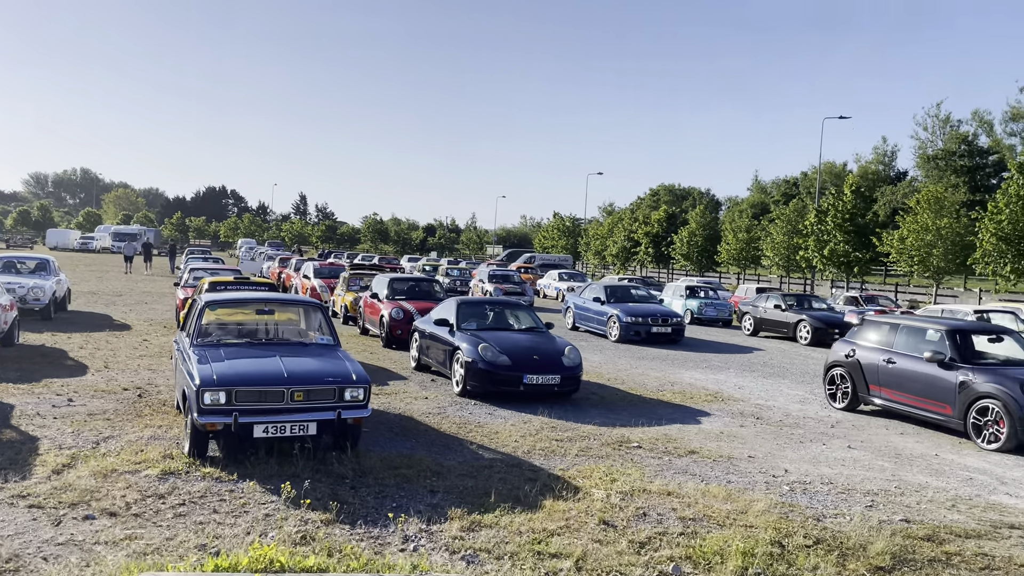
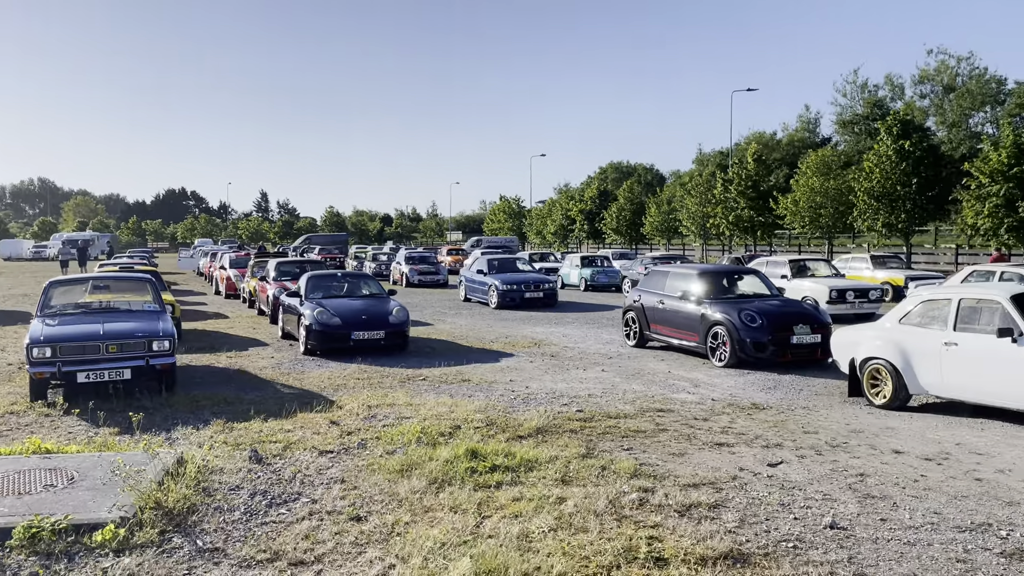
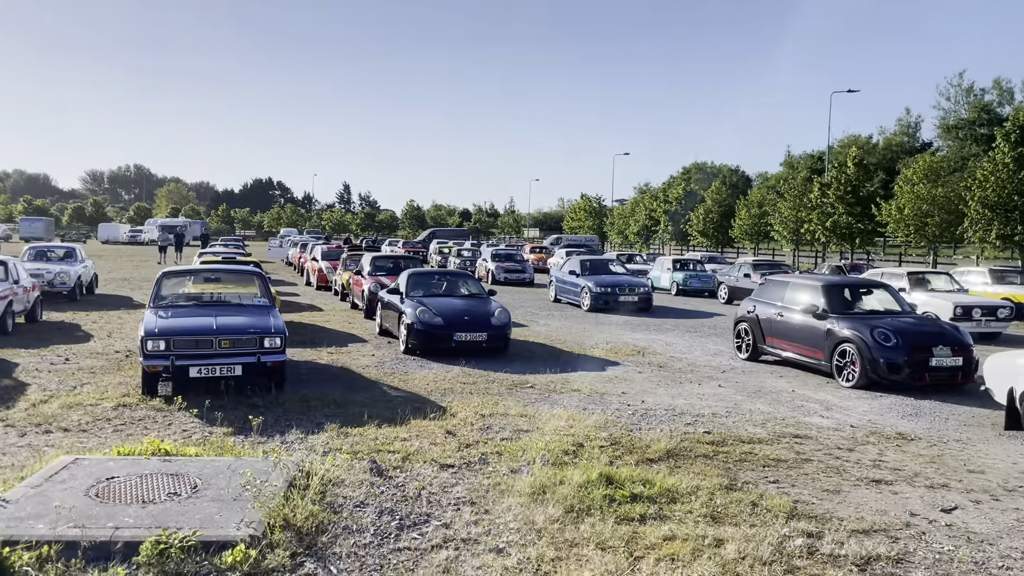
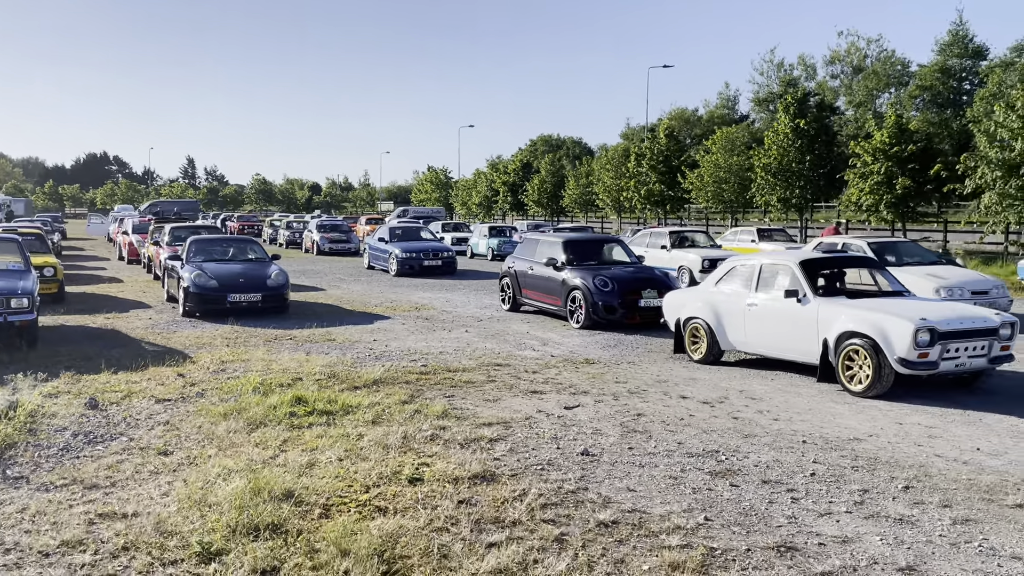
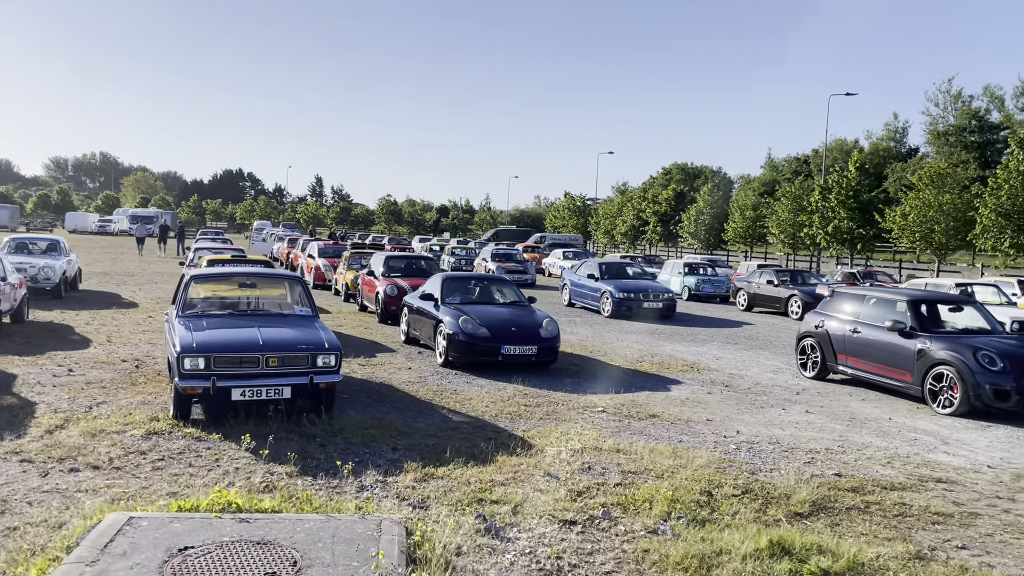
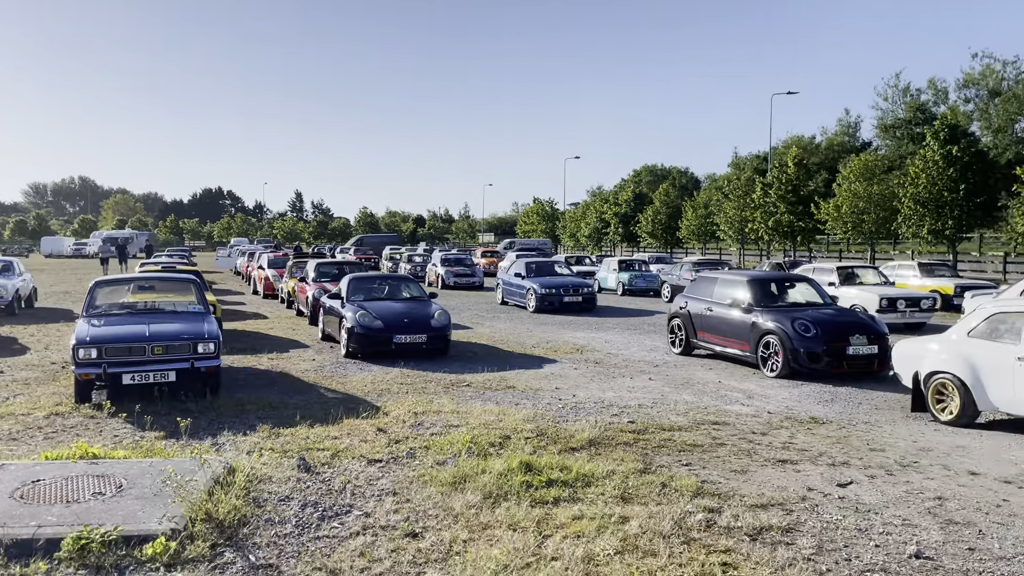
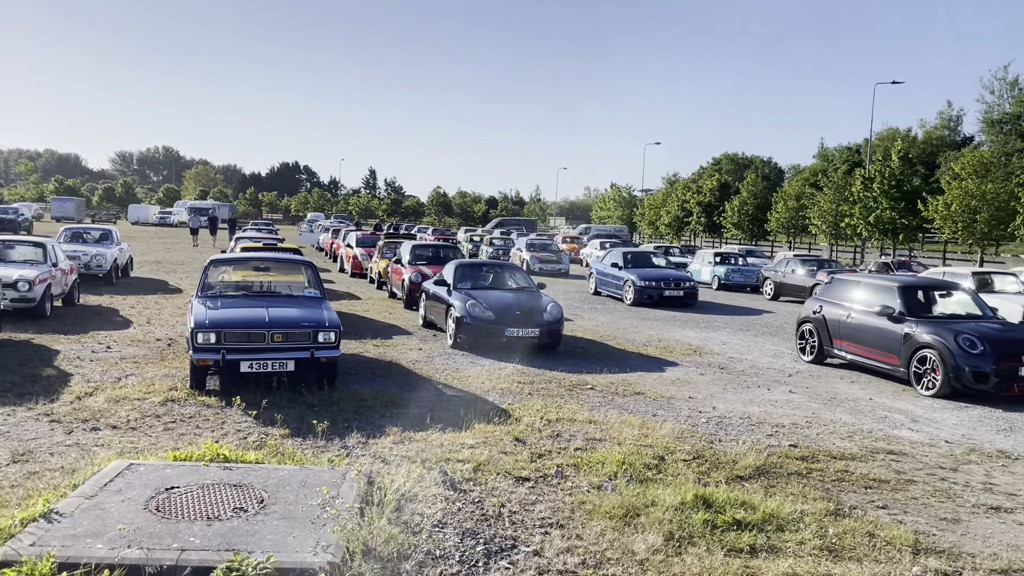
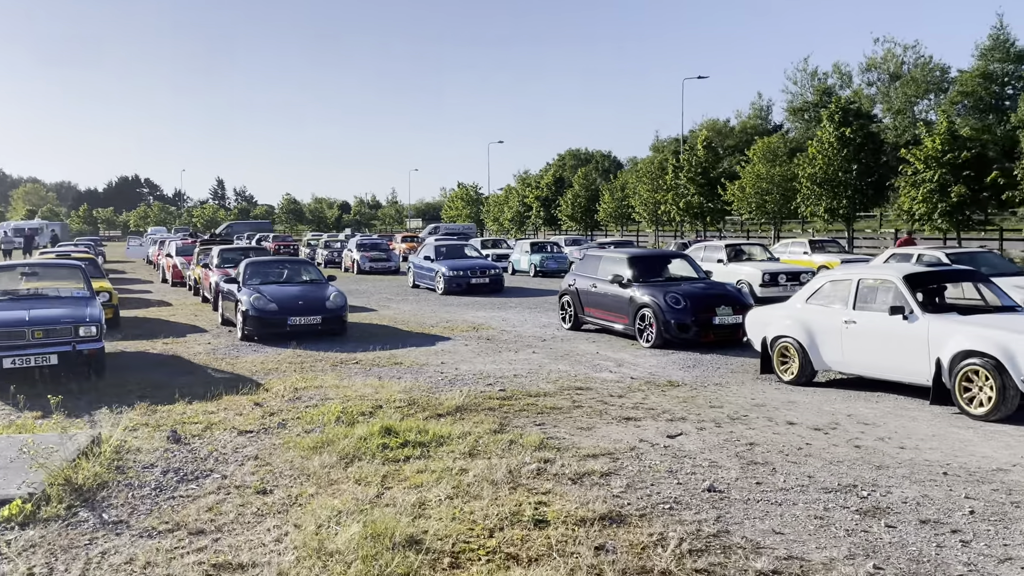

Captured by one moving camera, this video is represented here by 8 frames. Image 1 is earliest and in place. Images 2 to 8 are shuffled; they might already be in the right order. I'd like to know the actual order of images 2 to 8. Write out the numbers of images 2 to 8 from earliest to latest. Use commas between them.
5, 7, 3, 6, 2, 8, 4
